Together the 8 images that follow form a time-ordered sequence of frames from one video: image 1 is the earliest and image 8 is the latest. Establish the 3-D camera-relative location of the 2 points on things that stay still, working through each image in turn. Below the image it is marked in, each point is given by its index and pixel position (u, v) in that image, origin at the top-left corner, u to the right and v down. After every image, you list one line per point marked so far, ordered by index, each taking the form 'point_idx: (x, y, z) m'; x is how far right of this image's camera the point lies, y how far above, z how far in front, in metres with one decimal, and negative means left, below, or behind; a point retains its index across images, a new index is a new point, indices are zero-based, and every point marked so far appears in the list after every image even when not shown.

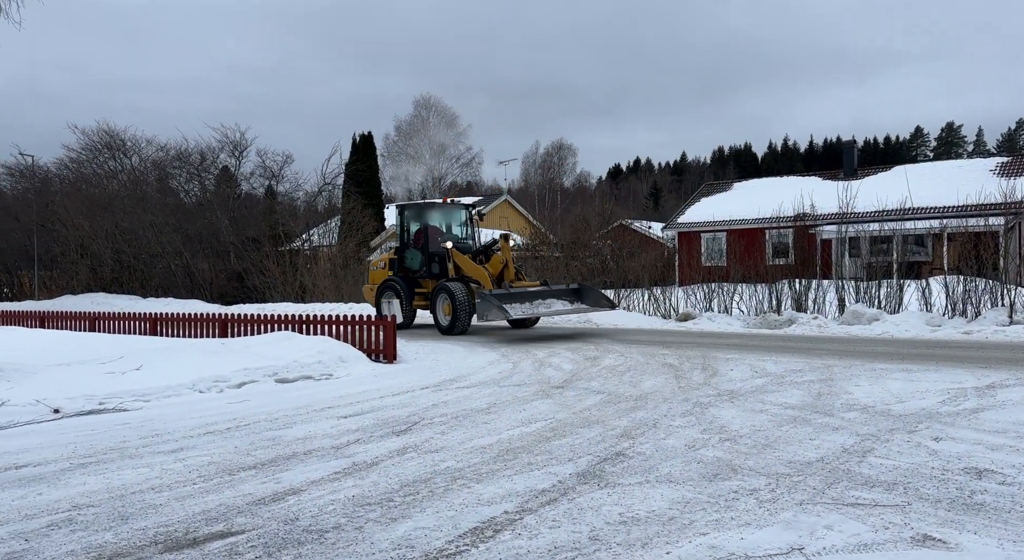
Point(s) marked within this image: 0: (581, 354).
0: (+0.9, -1.1, +12.2) m
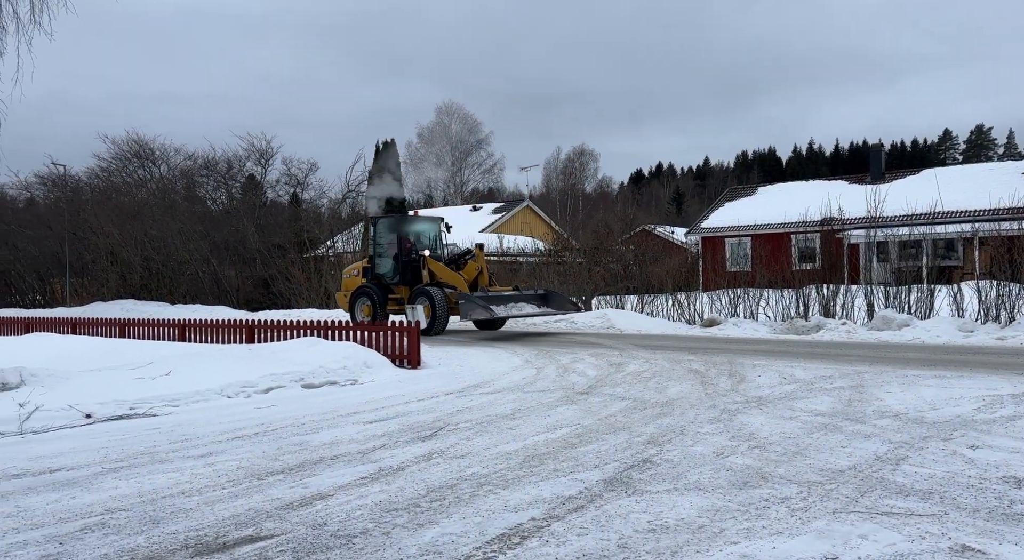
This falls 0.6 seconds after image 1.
0: (+1.3, -1.1, +12.2) m
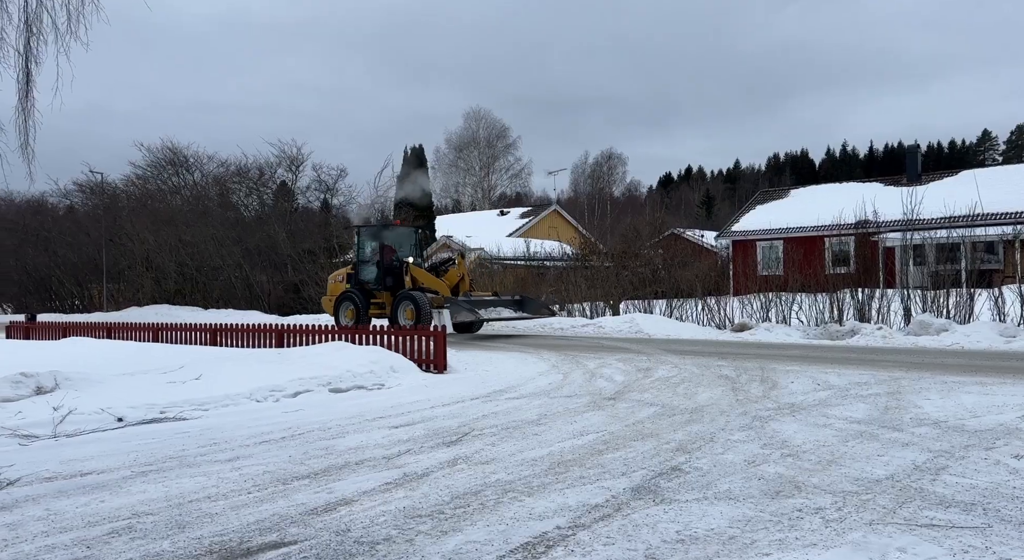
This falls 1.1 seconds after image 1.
0: (+1.7, -1.2, +12.0) m
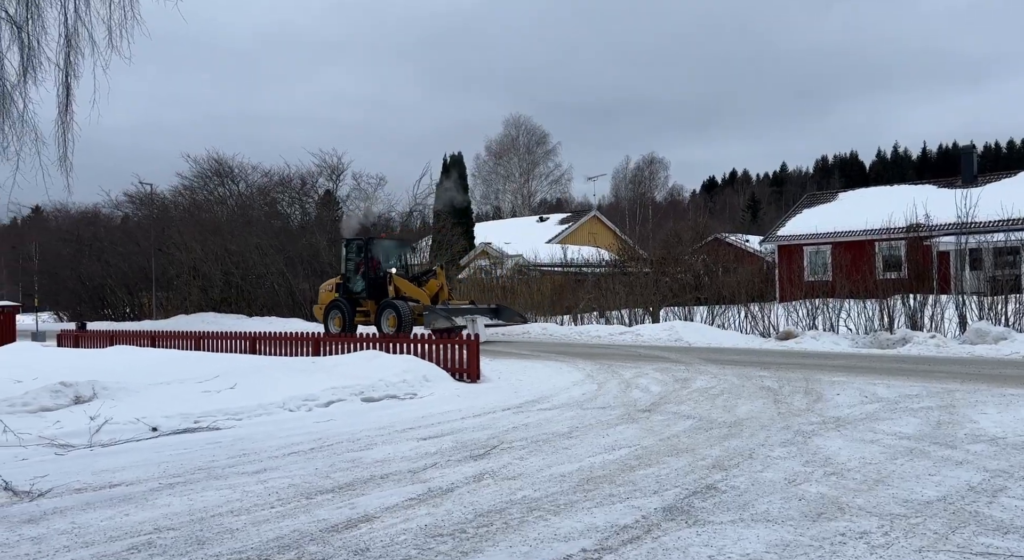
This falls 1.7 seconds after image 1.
0: (+2.1, -1.3, +11.6) m
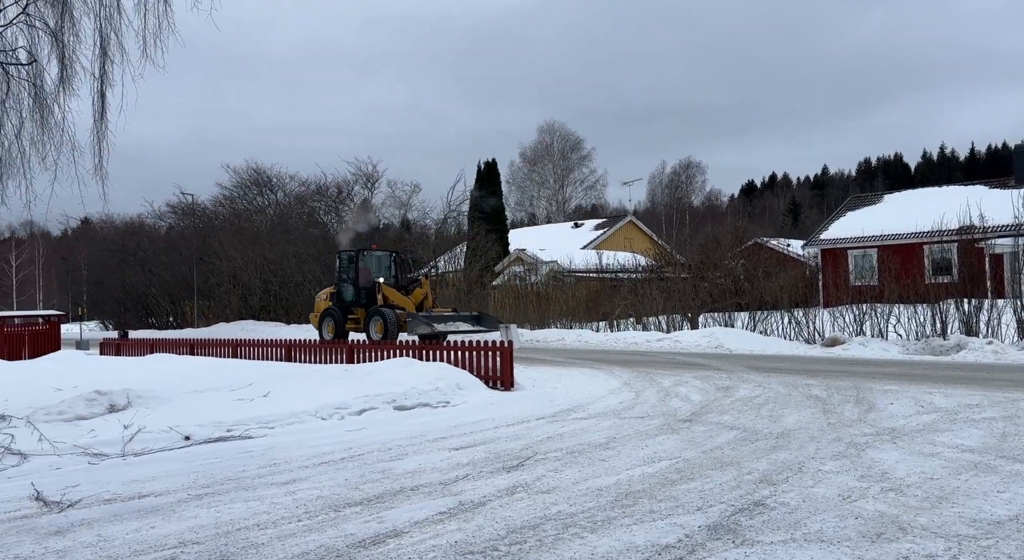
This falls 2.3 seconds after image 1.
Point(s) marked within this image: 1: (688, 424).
0: (+2.6, -1.3, +11.2) m
1: (+1.8, -1.5, +8.8) m
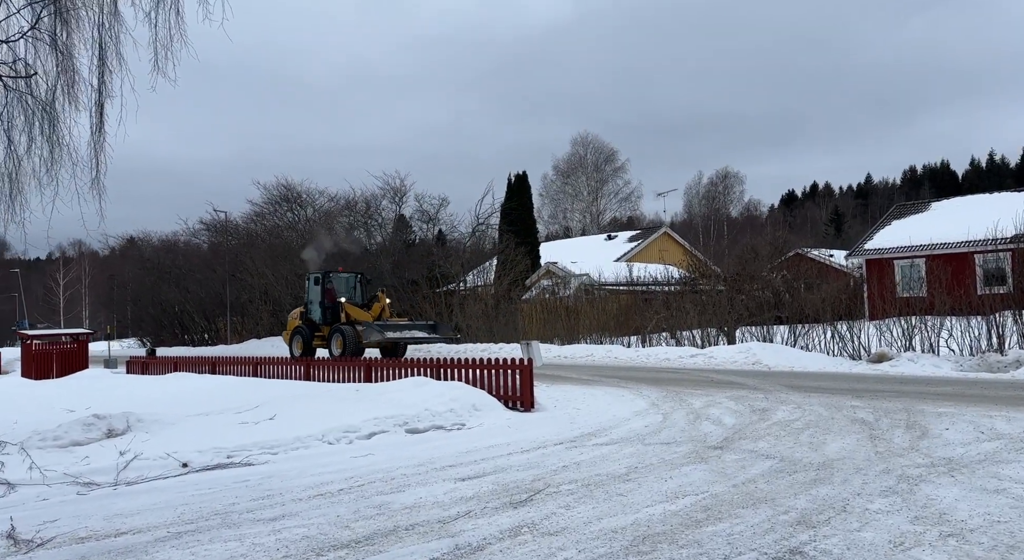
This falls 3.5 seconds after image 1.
0: (+2.8, -1.5, +10.3) m
1: (+1.9, -1.6, +8.0) m
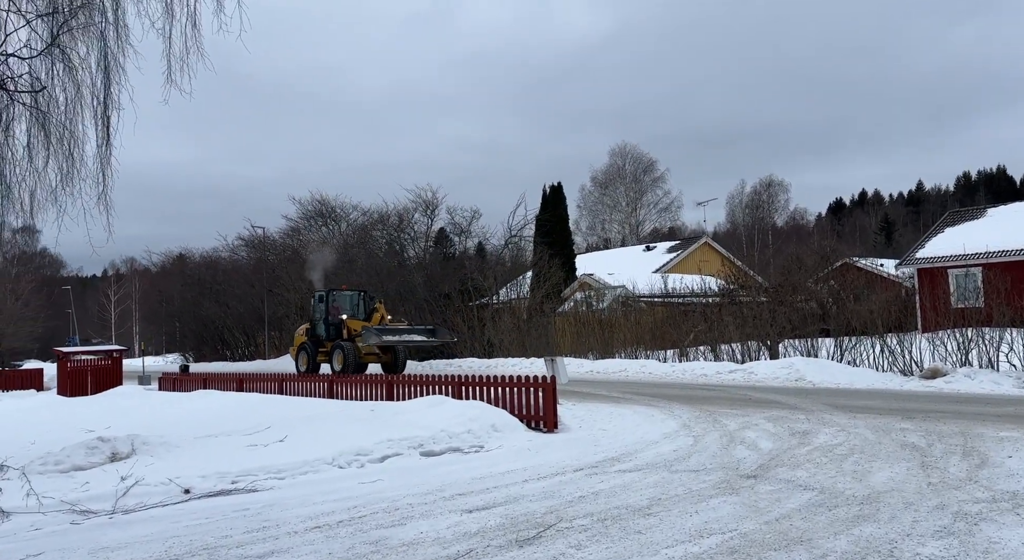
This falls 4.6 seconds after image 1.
0: (+3.0, -1.6, +9.5) m
1: (+2.0, -1.7, +7.3) m
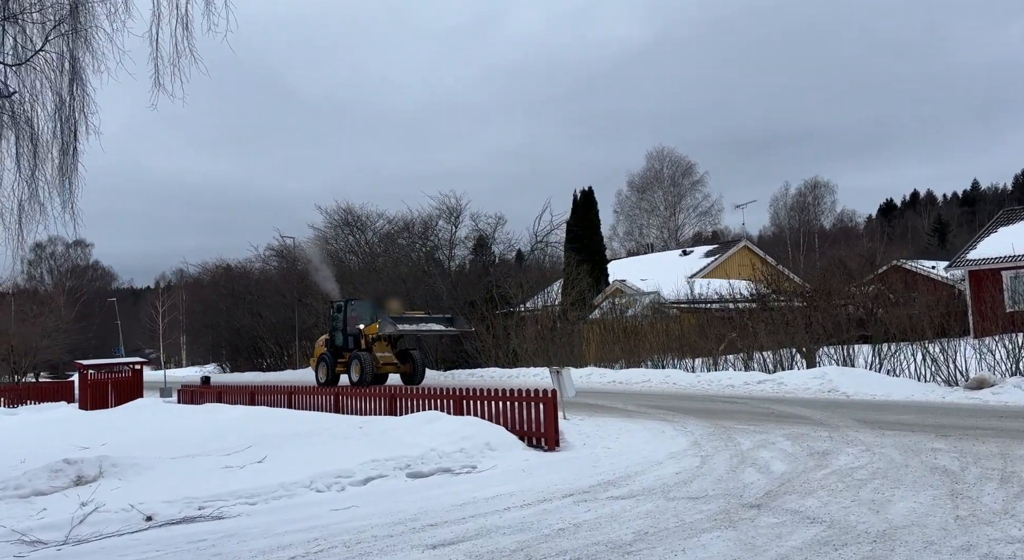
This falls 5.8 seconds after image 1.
0: (+2.9, -1.6, +8.6) m
1: (+1.8, -1.7, +6.3) m
